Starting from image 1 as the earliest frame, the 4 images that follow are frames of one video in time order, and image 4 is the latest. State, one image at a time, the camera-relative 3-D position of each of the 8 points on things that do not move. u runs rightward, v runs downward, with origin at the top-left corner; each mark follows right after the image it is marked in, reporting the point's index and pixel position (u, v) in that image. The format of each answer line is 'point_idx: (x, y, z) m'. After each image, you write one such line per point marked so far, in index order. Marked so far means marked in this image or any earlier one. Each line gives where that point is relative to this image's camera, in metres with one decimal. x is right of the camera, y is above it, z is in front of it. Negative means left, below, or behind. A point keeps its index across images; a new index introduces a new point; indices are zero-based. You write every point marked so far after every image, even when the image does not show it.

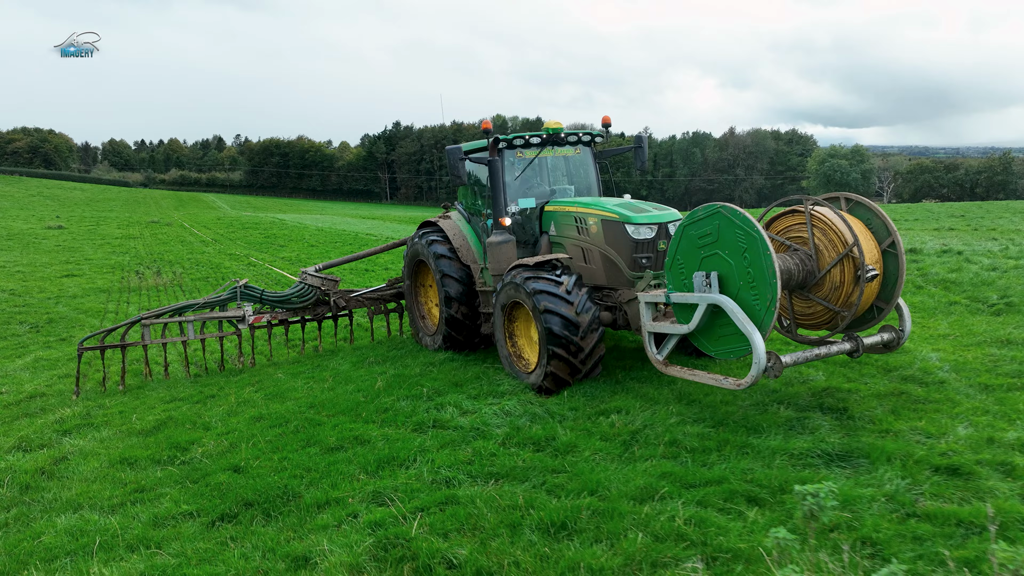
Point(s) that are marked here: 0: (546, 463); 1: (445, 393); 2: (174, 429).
0: (+0.1, -0.8, +4.0) m
1: (-0.4, -0.6, +5.5) m
2: (-2.0, -0.8, +5.4) m
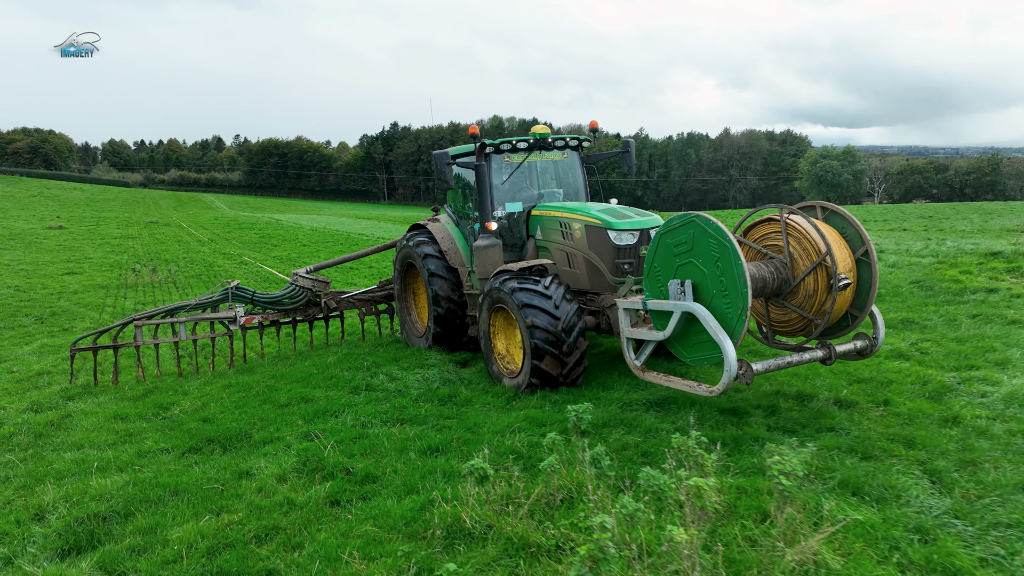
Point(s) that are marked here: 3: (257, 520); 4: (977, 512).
0: (-0.4, -0.7, +5.2) m
1: (-1.0, -0.6, +6.7) m
2: (-2.5, -0.8, +6.6) m
3: (-1.0, -0.9, +3.6) m
4: (+1.6, -0.8, +3.1) m
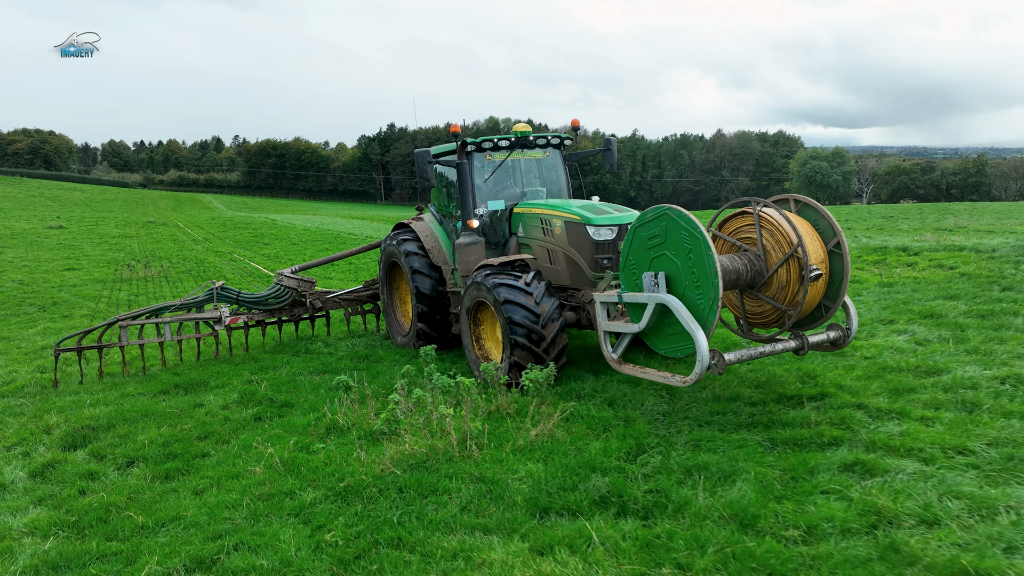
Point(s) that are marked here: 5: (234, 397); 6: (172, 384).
0: (-1.1, -0.6, +6.7) m
1: (-1.7, -0.4, +8.2) m
2: (-3.3, -0.6, +8.1) m
3: (-1.7, -0.8, +5.2) m
4: (+0.8, -0.6, +4.6) m
5: (-1.8, -0.7, +5.9) m
6: (-2.4, -0.7, +6.6) m
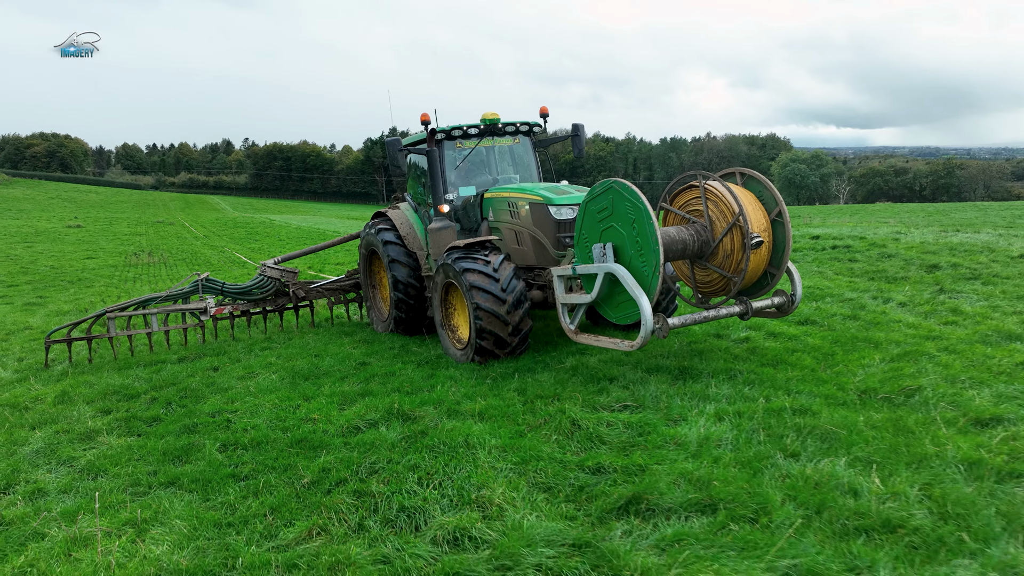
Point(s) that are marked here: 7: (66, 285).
0: (-3.3, -0.1, +11.8) m
1: (-3.8, 0.0, +13.4) m
2: (-5.4, -0.2, +13.3) m
3: (-3.9, -0.3, +10.3) m
4: (-1.3, -0.2, +9.7) m
5: (-3.9, -0.2, +11.0) m
6: (-4.5, -0.2, +11.7) m
7: (-9.2, +0.1, +19.1) m
